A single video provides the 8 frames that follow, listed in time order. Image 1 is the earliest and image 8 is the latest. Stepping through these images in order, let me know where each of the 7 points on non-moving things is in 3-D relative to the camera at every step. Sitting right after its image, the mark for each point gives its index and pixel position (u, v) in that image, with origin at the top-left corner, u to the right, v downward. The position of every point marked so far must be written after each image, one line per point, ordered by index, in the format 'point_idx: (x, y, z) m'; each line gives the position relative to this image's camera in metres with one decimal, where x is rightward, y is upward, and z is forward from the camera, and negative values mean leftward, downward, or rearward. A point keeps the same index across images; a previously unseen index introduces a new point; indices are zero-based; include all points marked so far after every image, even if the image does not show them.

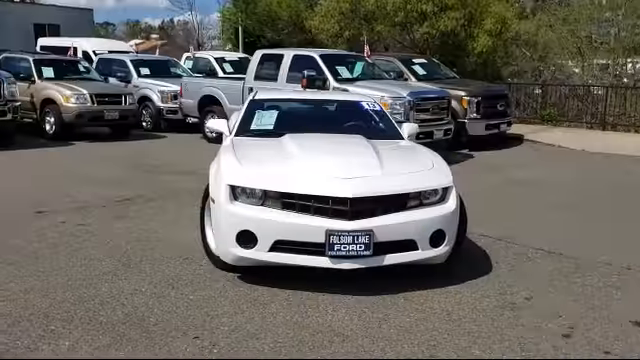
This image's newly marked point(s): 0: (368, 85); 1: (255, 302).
0: (+1.1, +2.1, +13.3) m
1: (-0.5, -1.0, +4.9) m
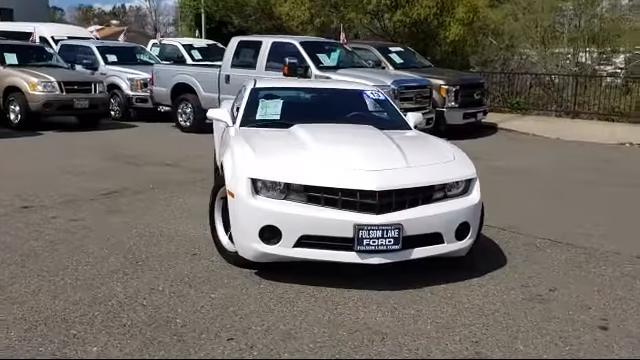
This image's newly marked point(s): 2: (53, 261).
0: (+0.7, +2.4, +13.2) m
1: (-0.3, -1.0, +4.7) m
2: (-2.5, -0.8, +5.5) m
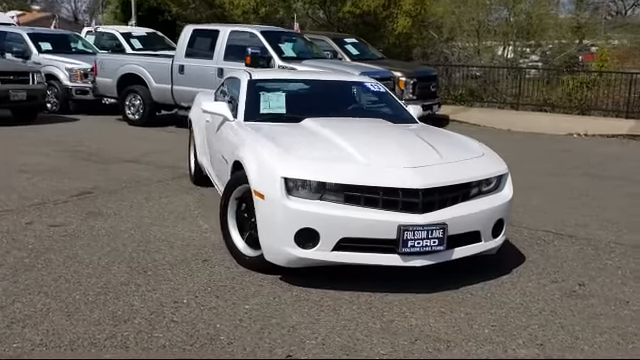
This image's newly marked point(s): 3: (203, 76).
0: (-0.1, +2.5, +12.9) m
1: (0.0, -1.0, +4.4) m
2: (-2.2, -0.8, +4.8) m
3: (-2.7, +2.4, +13.7) m
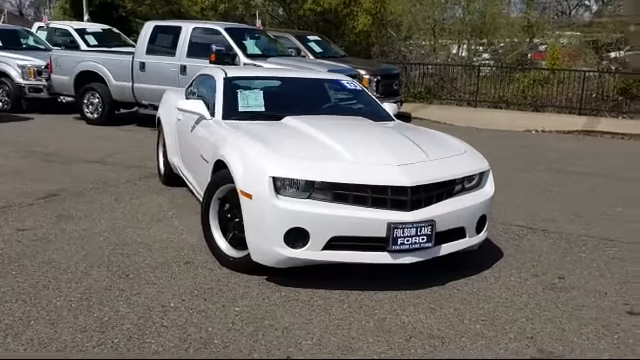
0: (-0.8, +2.6, +12.8) m
1: (-0.1, -0.9, +4.4) m
2: (-2.3, -0.8, +4.6) m
3: (-3.5, +2.4, +13.4) m
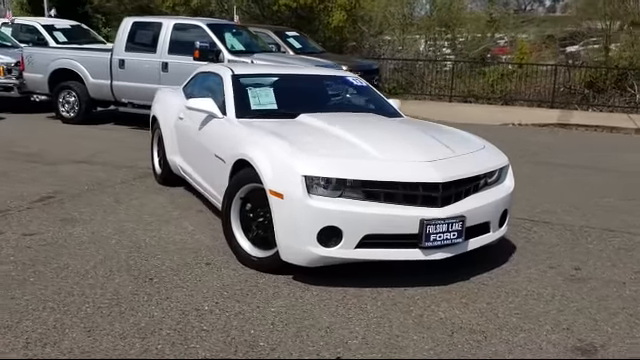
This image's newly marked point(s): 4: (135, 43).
0: (-1.2, +2.6, +12.7) m
1: (+0.2, -0.9, +4.3) m
2: (-2.1, -0.8, +4.5) m
3: (-3.9, +2.4, +13.1) m
4: (-4.2, +3.1, +13.4) m
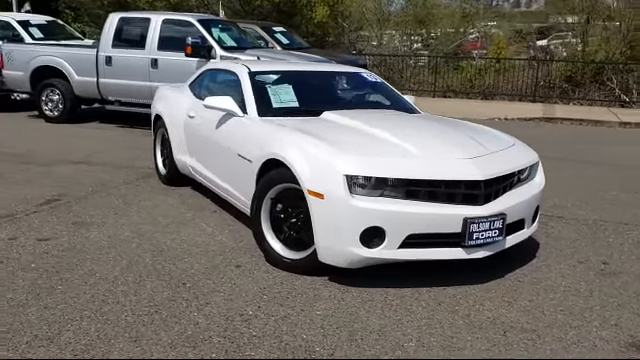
0: (-1.3, +2.7, +12.5) m
1: (+0.5, -0.9, +4.3) m
2: (-1.8, -0.8, +4.3) m
3: (-4.0, +2.4, +12.8) m
4: (-4.4, +3.1, +13.0) m
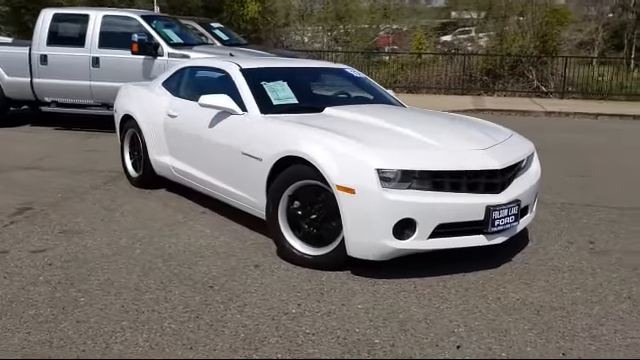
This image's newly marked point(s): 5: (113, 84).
0: (-2.4, +2.7, +12.2) m
1: (+0.8, -0.9, +4.4) m
2: (-1.5, -0.9, +4.1) m
3: (-5.1, +2.3, +12.1) m
4: (-5.5, +3.0, +12.3) m
5: (-4.2, +1.9, +11.9) m
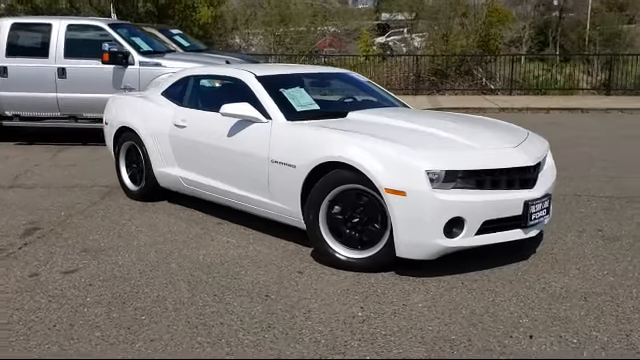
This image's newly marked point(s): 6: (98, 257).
0: (-2.9, +2.5, +12.0) m
1: (+1.2, -0.9, +4.6) m
2: (-1.0, -1.0, +4.0) m
3: (-5.6, +2.0, +11.7) m
4: (-6.0, +2.7, +11.8) m
5: (-4.7, +1.7, +11.5) m
6: (-2.0, -0.7, +5.4) m
